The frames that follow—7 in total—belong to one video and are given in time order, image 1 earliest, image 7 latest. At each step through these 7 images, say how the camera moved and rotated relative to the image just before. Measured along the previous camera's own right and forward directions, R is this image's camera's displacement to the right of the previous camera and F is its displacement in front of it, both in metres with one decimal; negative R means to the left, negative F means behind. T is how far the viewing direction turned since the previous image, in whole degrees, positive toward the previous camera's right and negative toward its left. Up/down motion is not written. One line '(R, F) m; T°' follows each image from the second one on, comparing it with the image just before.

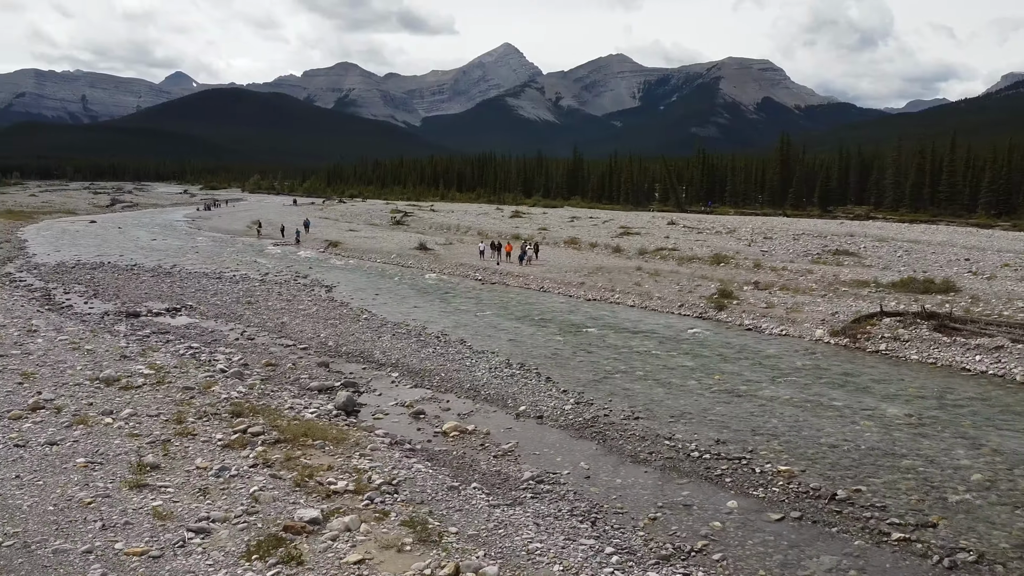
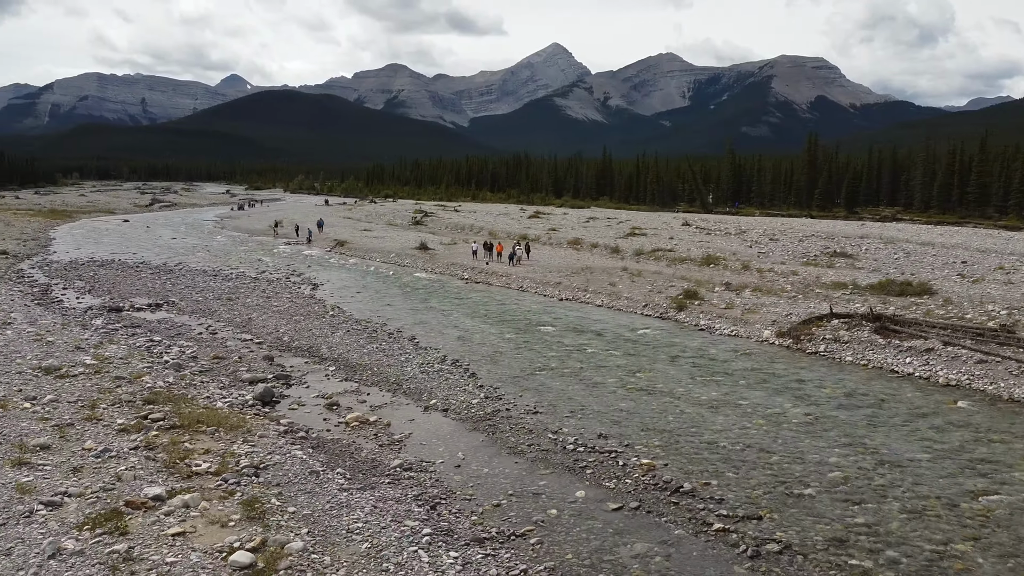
(+2.5, -0.5) m; -3°
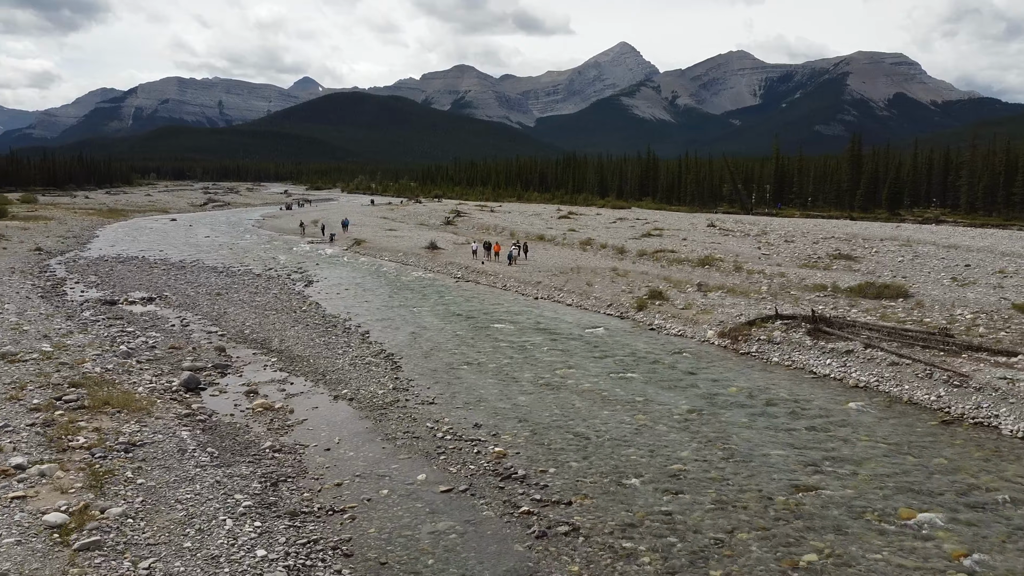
(+3.1, -0.6) m; -5°
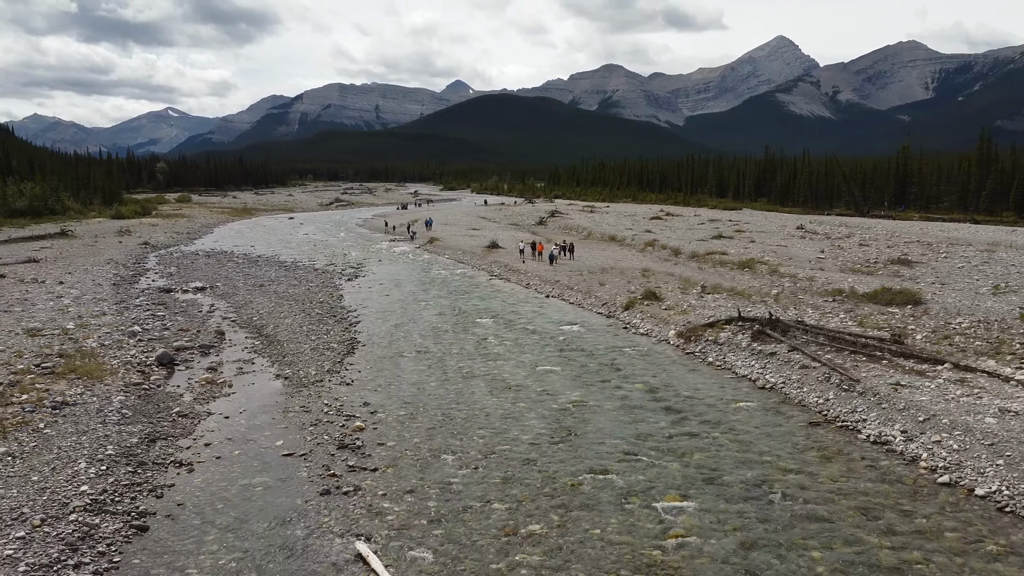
(+4.7, -0.9) m; -10°
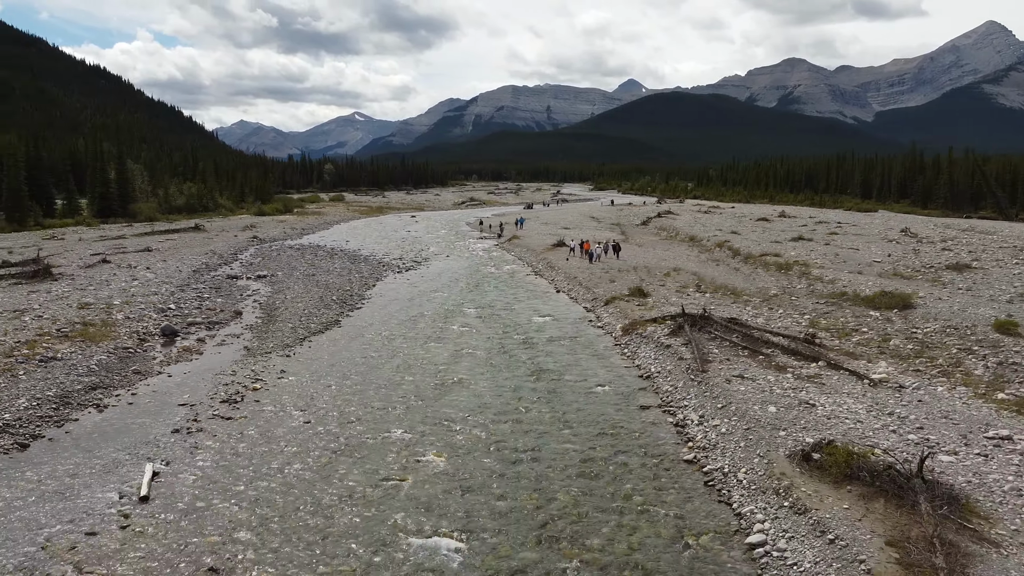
(+5.8, -1.3) m; -12°
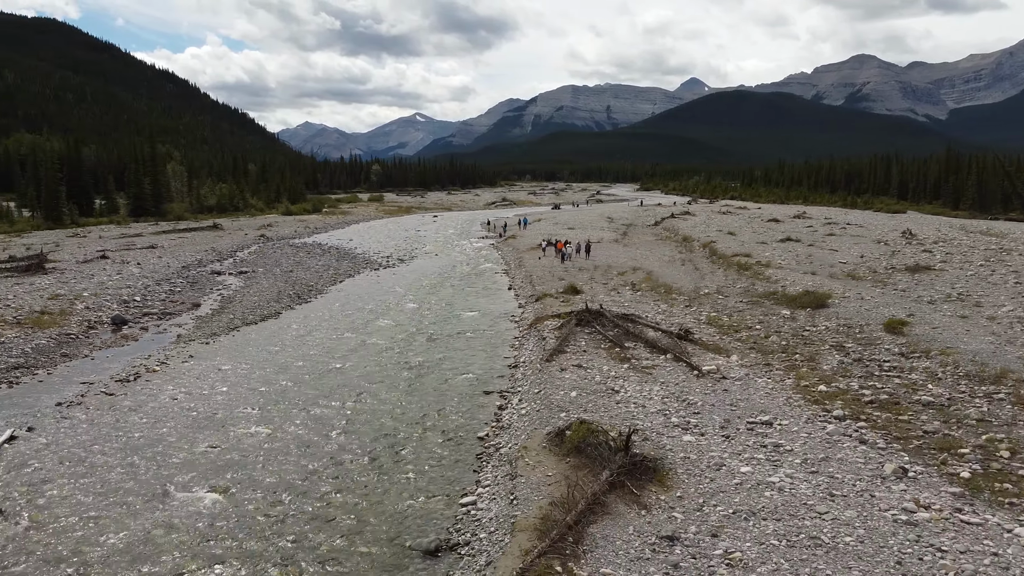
(+4.2, -1.3) m; -4°
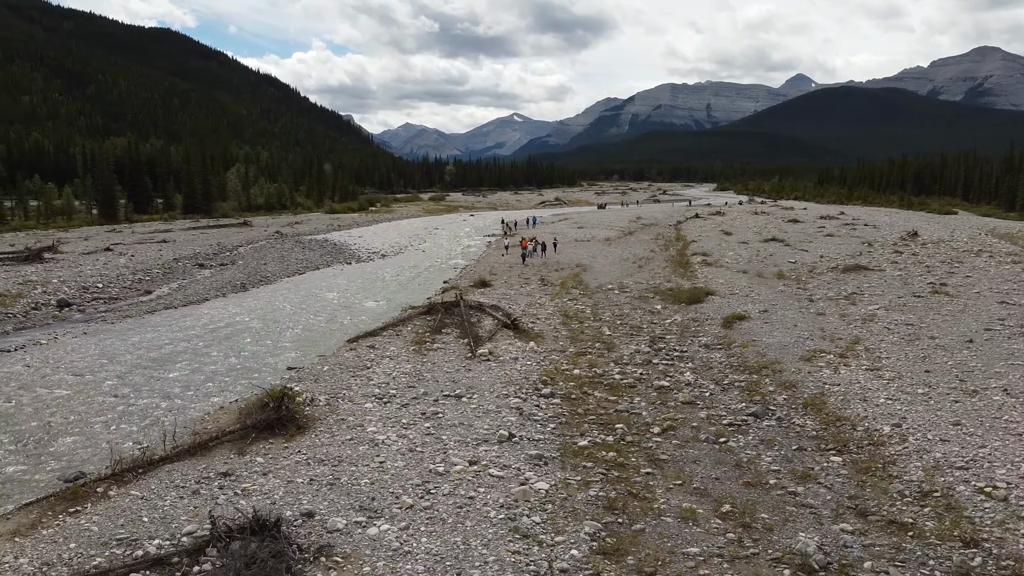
(+6.8, -1.4) m; -7°
